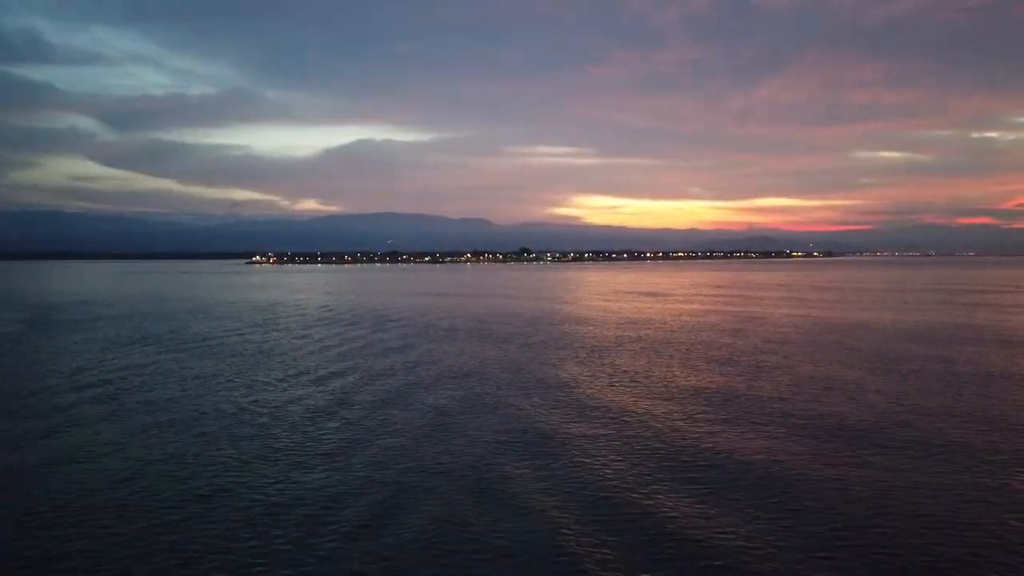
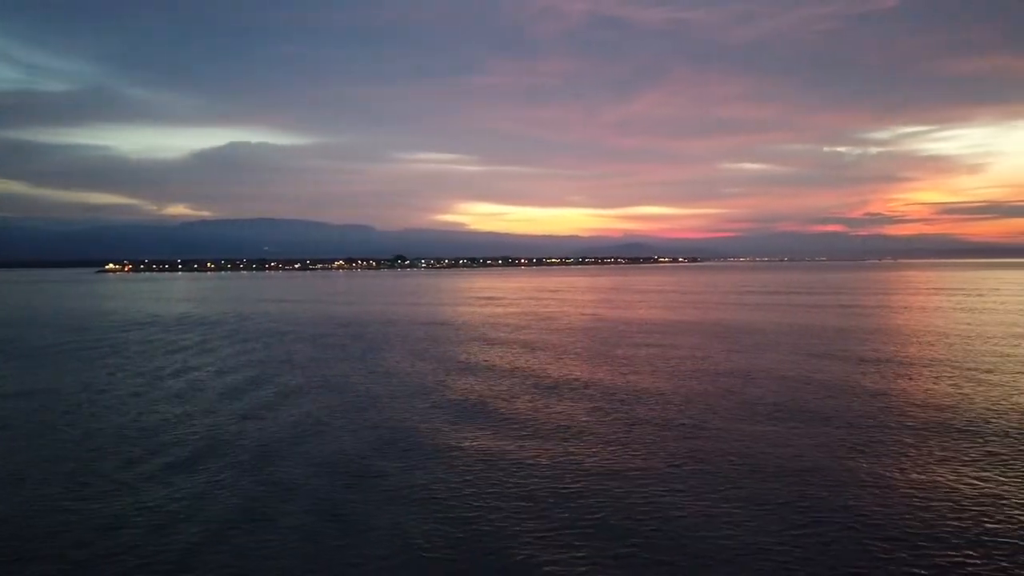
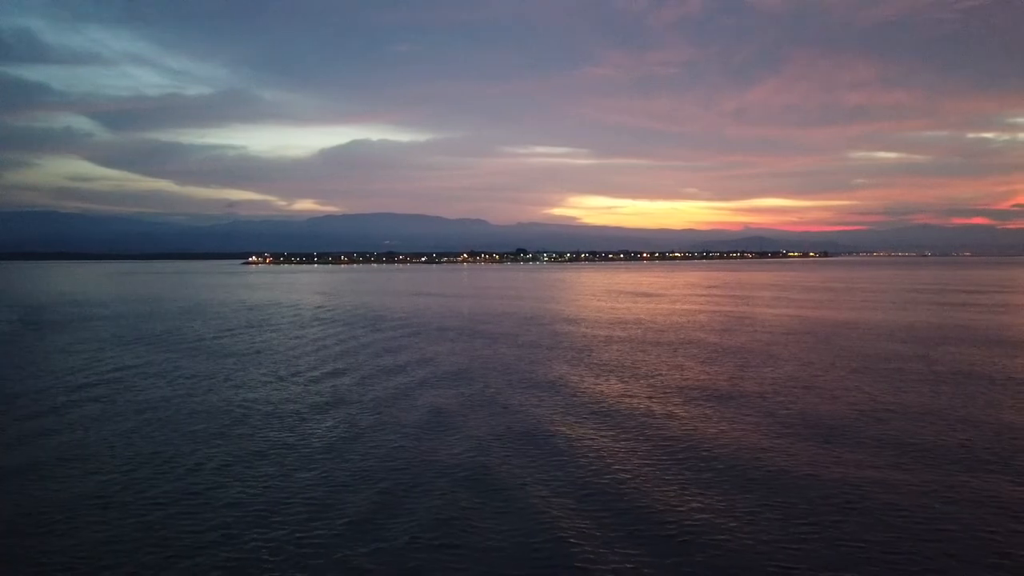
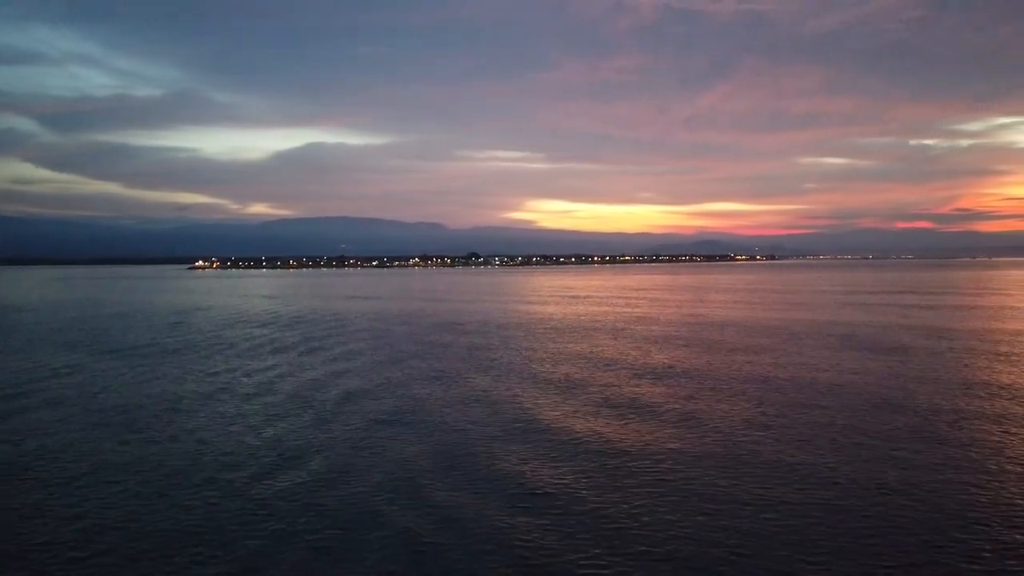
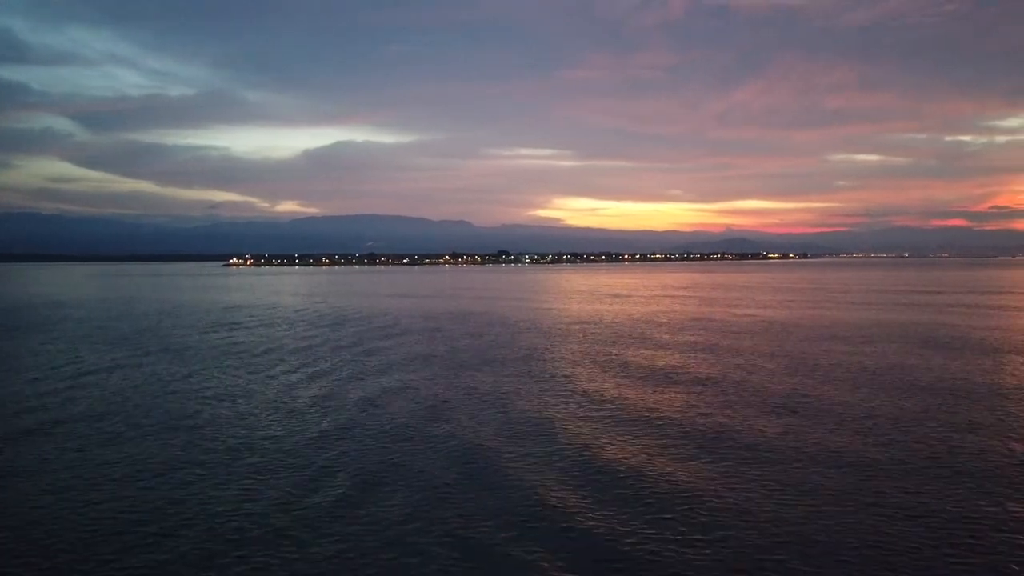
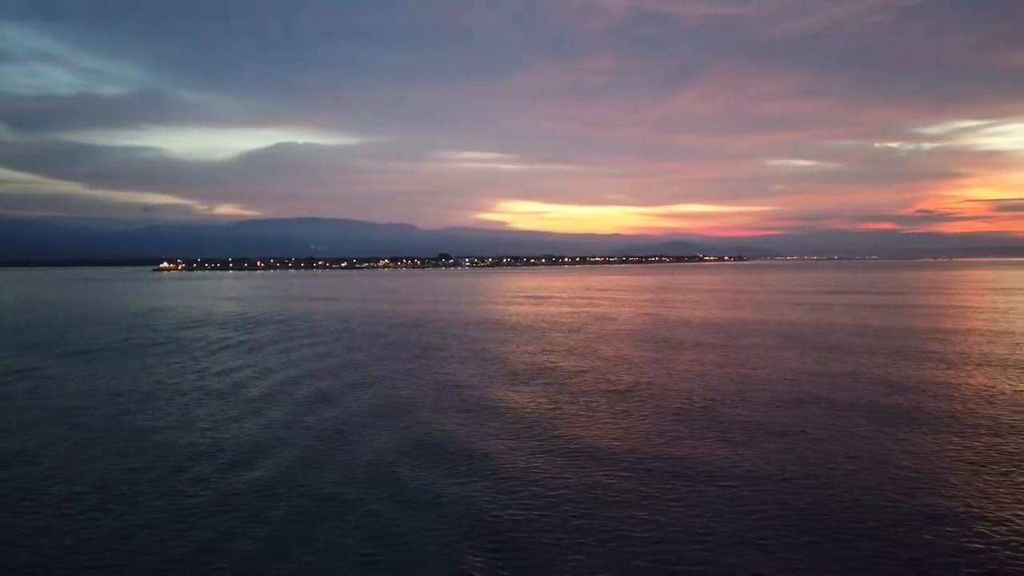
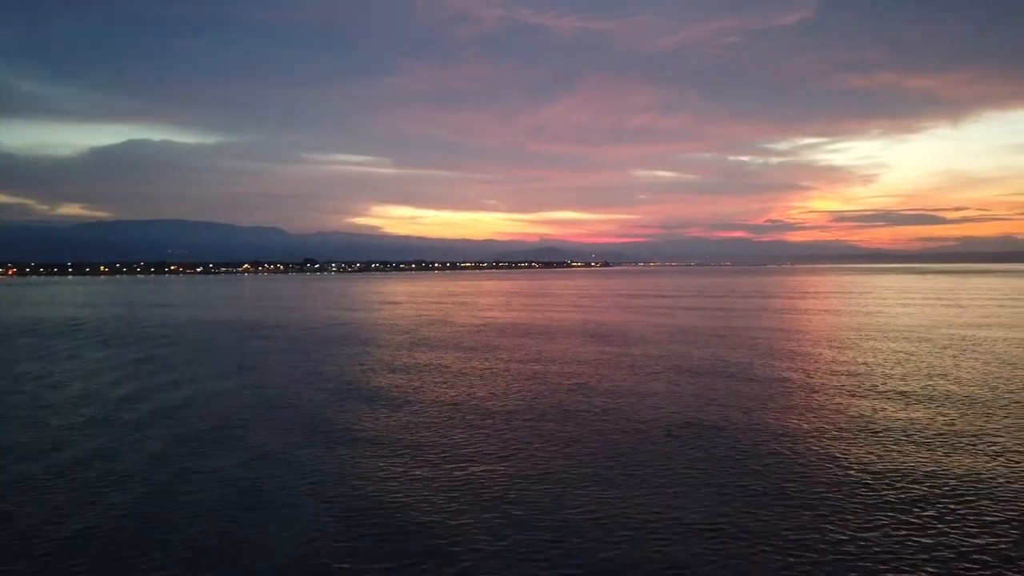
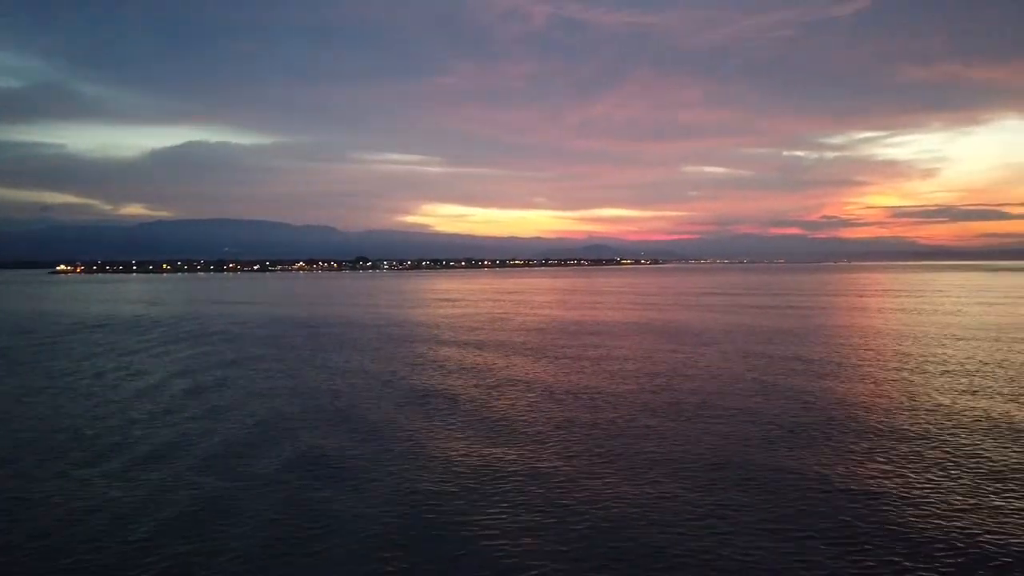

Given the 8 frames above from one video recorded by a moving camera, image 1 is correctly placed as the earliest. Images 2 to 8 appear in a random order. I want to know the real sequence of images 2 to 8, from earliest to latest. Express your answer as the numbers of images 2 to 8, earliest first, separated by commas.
3, 5, 4, 6, 2, 8, 7
